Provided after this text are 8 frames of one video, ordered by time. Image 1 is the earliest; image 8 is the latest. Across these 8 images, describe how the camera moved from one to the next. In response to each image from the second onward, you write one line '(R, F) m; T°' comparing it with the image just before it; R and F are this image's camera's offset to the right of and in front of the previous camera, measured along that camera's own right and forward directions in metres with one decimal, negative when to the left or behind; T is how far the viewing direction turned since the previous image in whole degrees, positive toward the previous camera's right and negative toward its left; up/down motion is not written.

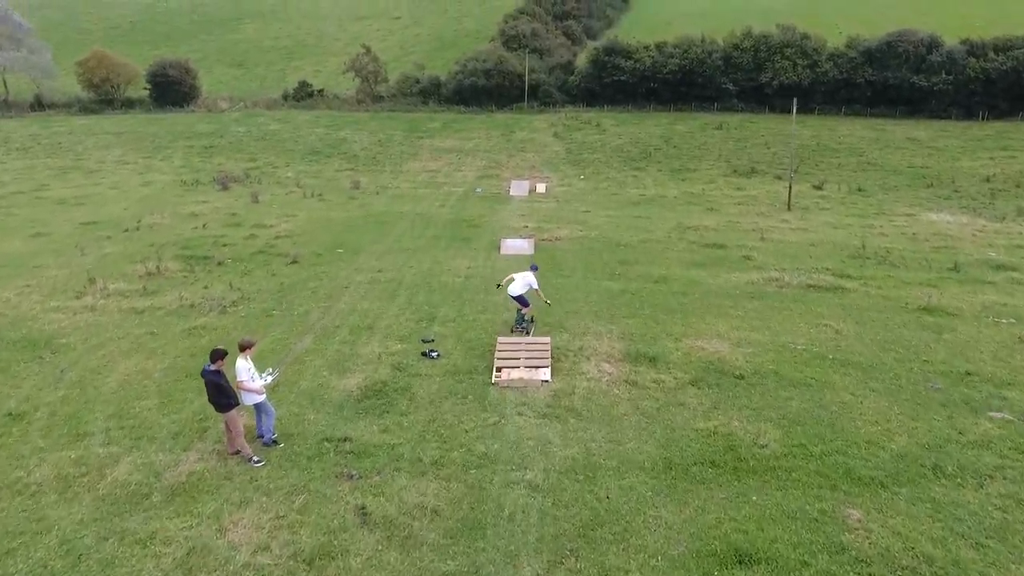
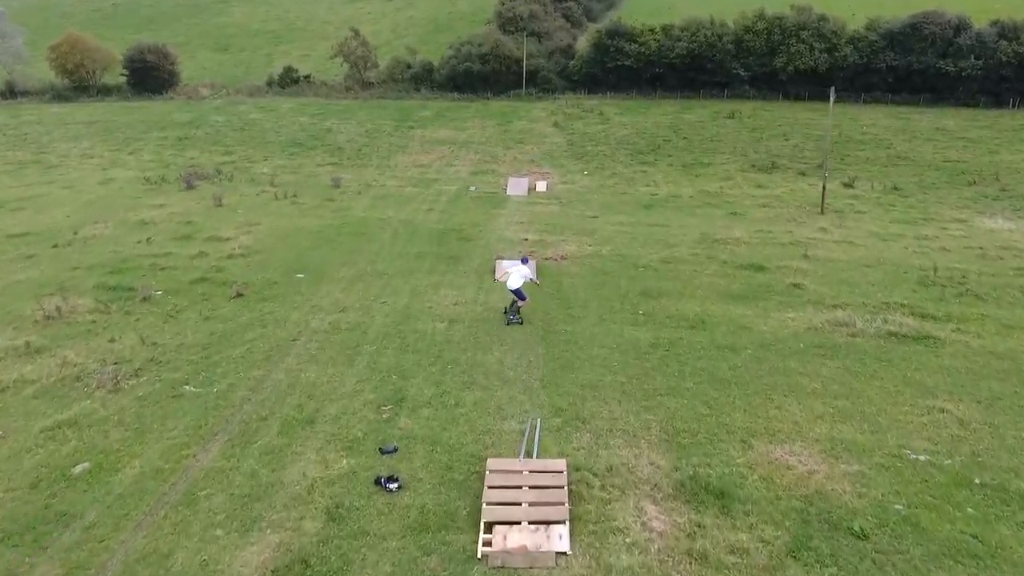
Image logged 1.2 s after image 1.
(0.0, +3.1) m; 0°
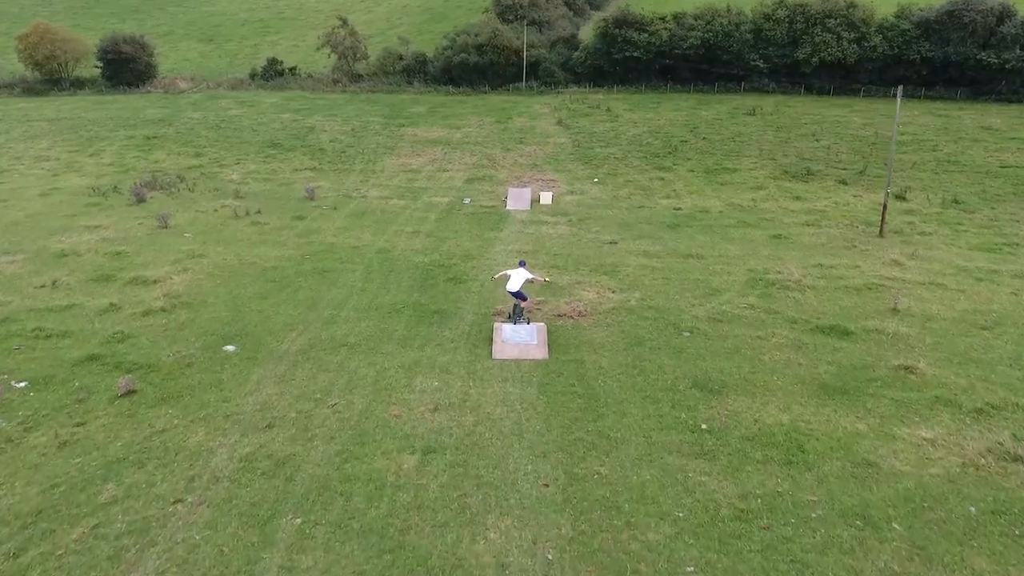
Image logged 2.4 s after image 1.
(-0.1, +3.9) m; 0°
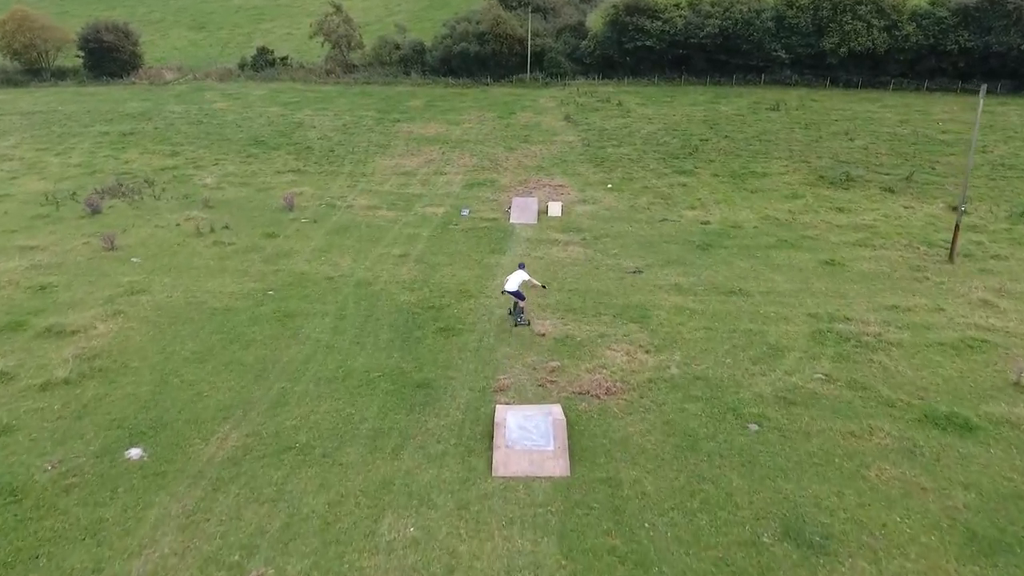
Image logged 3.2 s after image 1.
(-0.1, +3.0) m; 0°
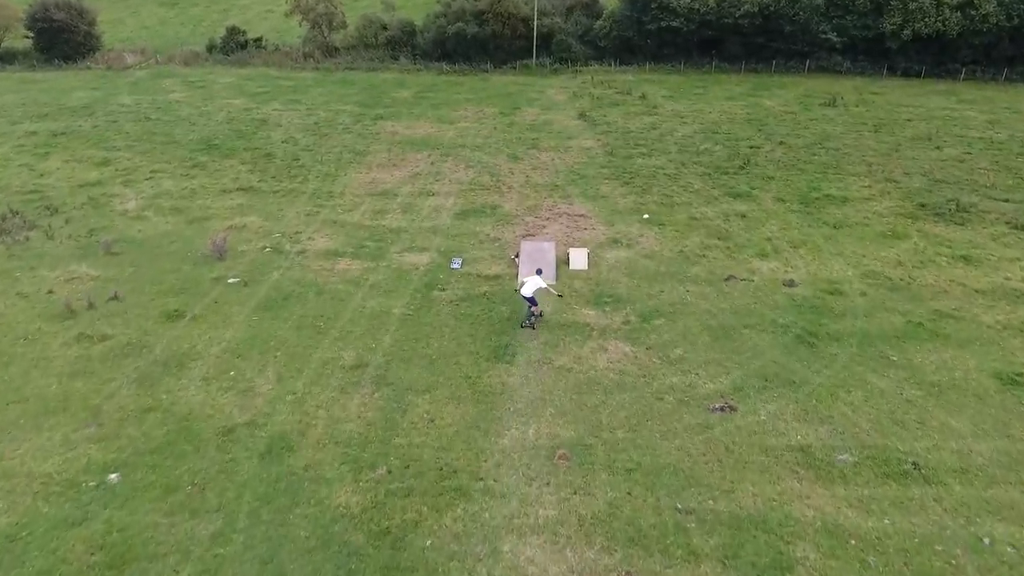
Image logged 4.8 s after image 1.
(-0.2, +6.1) m; 0°
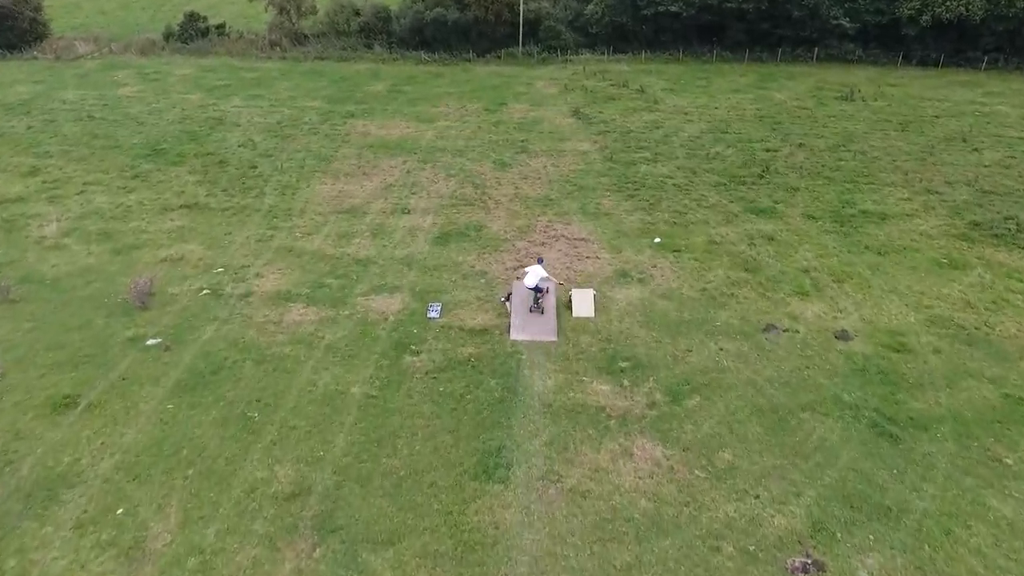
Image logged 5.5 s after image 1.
(-0.1, +3.1) m; +1°
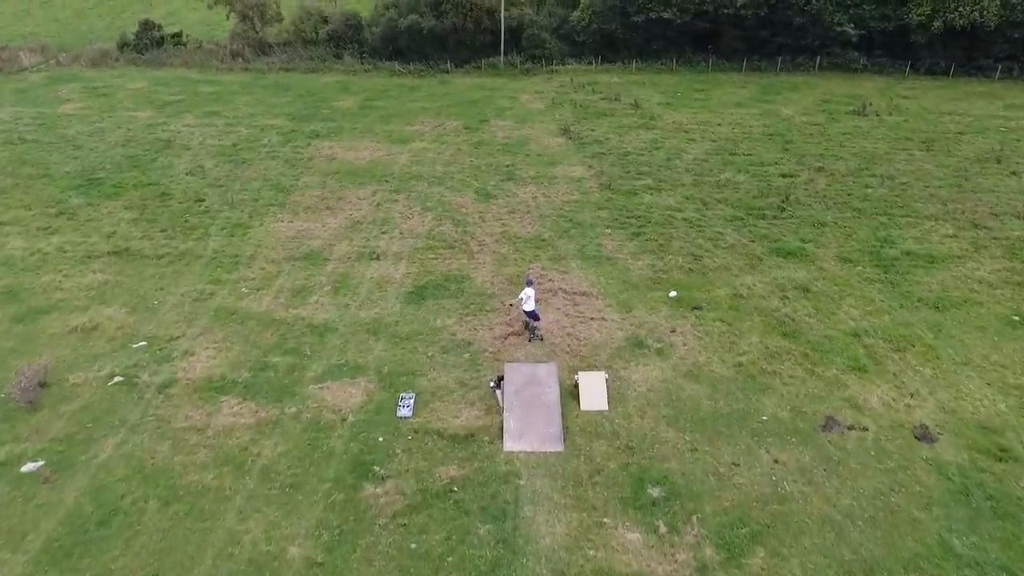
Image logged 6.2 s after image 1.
(-0.1, +2.9) m; +2°
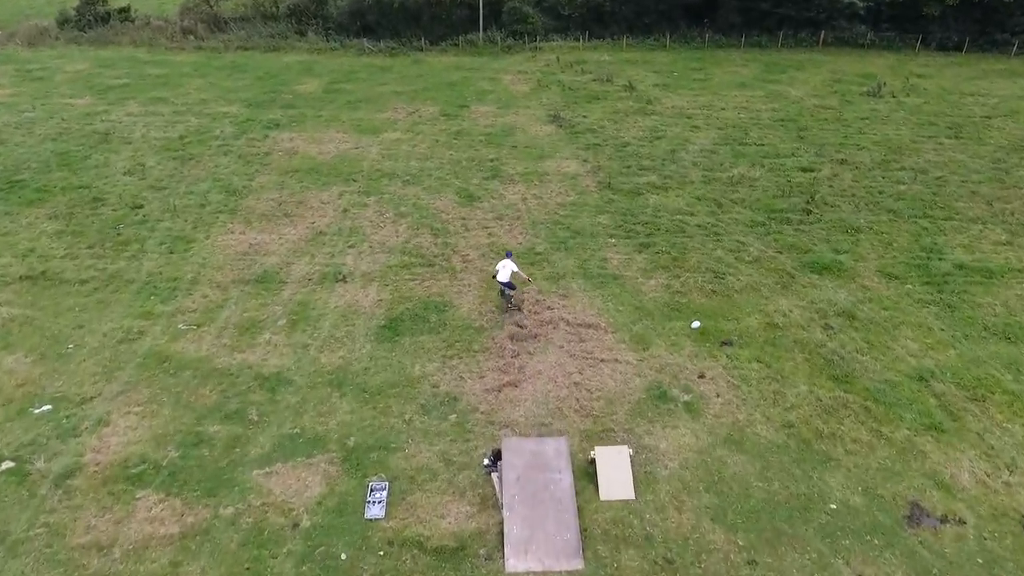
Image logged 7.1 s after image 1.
(-0.2, +2.5) m; +2°
